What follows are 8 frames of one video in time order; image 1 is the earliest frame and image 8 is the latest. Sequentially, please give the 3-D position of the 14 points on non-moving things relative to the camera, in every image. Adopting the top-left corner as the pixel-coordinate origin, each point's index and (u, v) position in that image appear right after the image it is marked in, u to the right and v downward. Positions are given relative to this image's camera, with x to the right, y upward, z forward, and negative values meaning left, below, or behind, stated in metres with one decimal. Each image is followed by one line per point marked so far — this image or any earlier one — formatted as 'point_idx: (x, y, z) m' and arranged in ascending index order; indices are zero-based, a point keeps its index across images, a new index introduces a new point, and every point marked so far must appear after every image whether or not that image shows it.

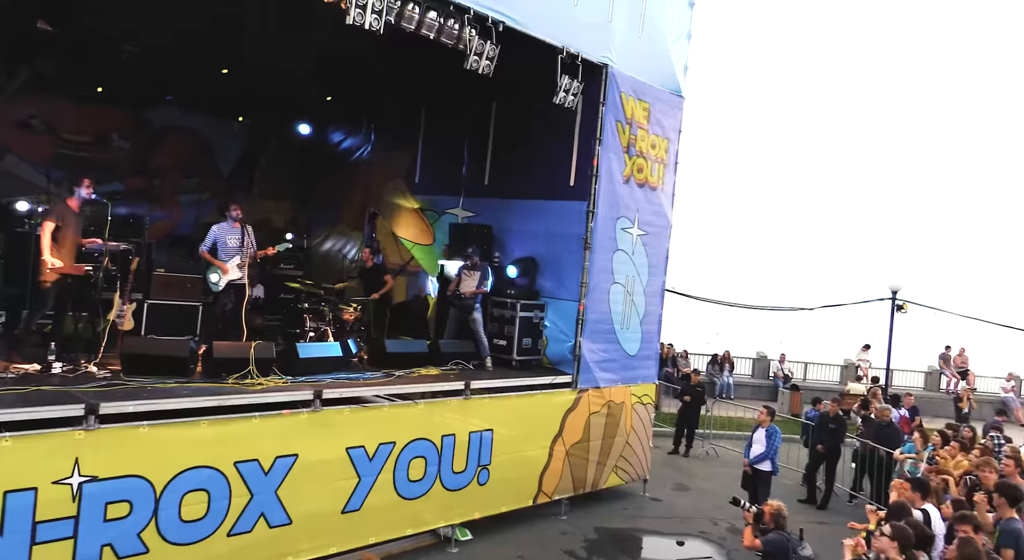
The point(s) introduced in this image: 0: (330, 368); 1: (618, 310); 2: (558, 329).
0: (-1.7, -0.8, +7.0) m
1: (+1.3, -0.4, +9.0) m
2: (+0.6, -0.6, +8.8) m
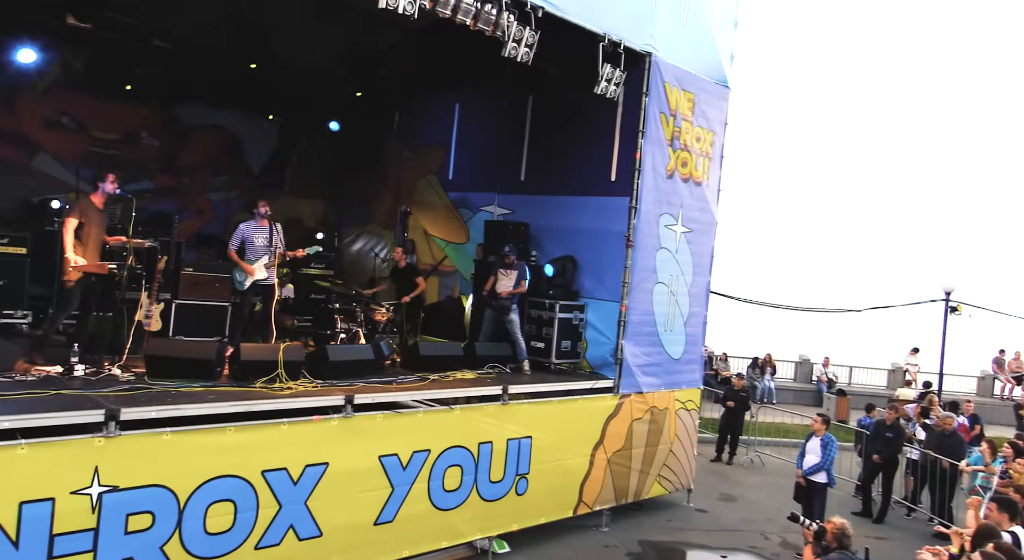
0: (-1.4, -0.8, +6.7) m
1: (+1.7, -0.4, +8.6) m
2: (+1.0, -0.6, +8.4) m
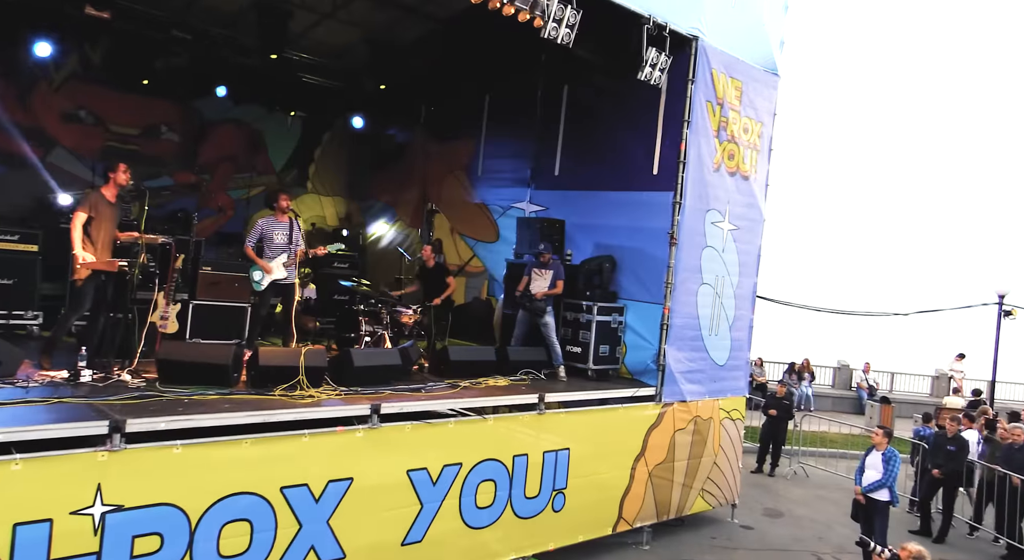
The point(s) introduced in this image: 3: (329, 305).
0: (-1.0, -0.8, +6.2) m
1: (+2.1, -0.4, +8.0) m
2: (+1.4, -0.6, +7.9) m
3: (-2.2, -0.3, +8.9) m
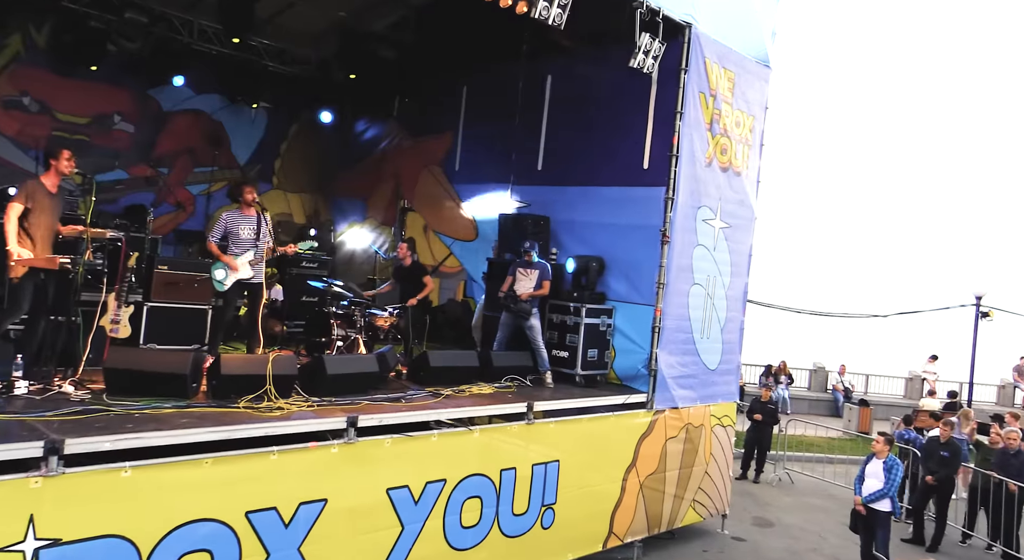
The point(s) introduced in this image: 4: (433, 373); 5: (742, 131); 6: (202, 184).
0: (-1.1, -0.8, +5.7) m
1: (+1.9, -0.4, +7.7) m
2: (+1.2, -0.6, +7.4) m
3: (-2.4, -0.3, +8.3) m
4: (-0.7, -0.8, +6.3) m
5: (+2.5, +1.6, +8.0) m
6: (-4.3, +1.3, +10.1) m
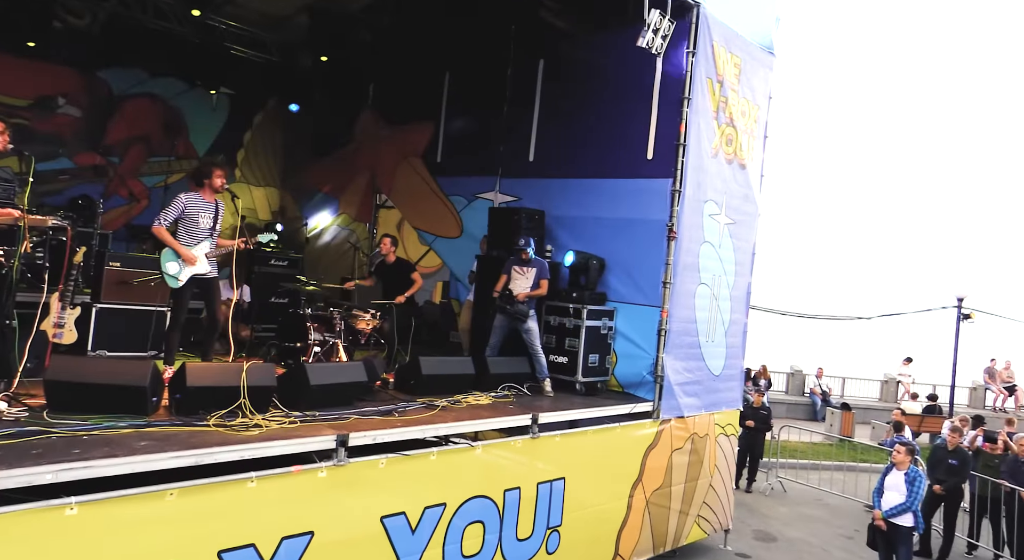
0: (-1.1, -0.8, +5.0) m
1: (+1.9, -0.4, +7.2) m
2: (+1.1, -0.6, +6.9) m
3: (-2.5, -0.3, +7.6) m
4: (-0.7, -0.8, +5.6) m
5: (+2.4, +1.6, +7.5) m
6: (-4.5, +1.3, +9.3) m
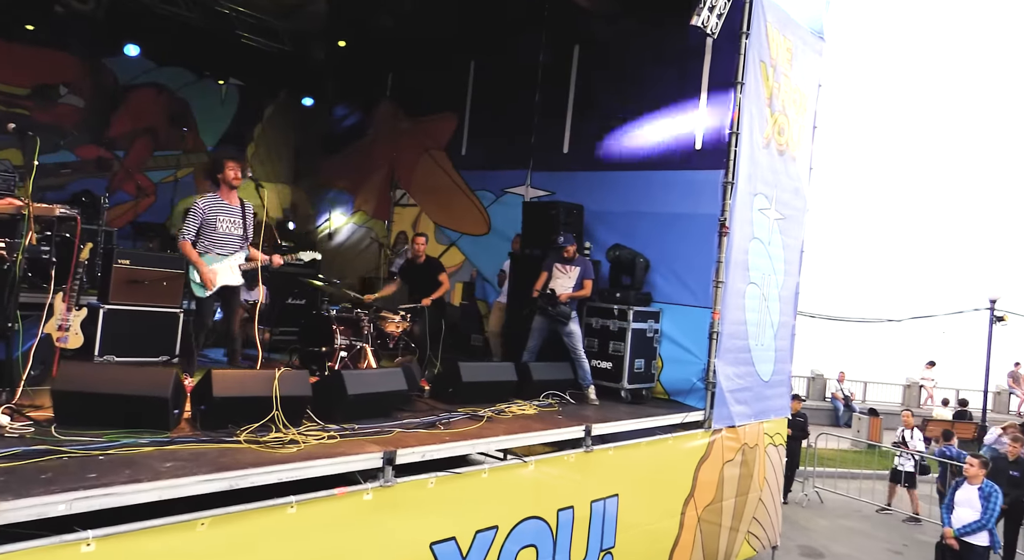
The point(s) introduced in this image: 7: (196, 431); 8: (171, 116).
0: (-0.8, -0.8, +4.5) m
1: (+2.2, -0.4, +6.7) m
2: (+1.5, -0.6, +6.4) m
3: (-2.2, -0.3, +7.1) m
4: (-0.3, -0.8, +5.2) m
5: (+2.7, +1.6, +7.0) m
6: (-4.1, +1.3, +8.8) m
7: (-1.6, -0.8, +3.8) m
8: (-4.1, +2.0, +8.9) m
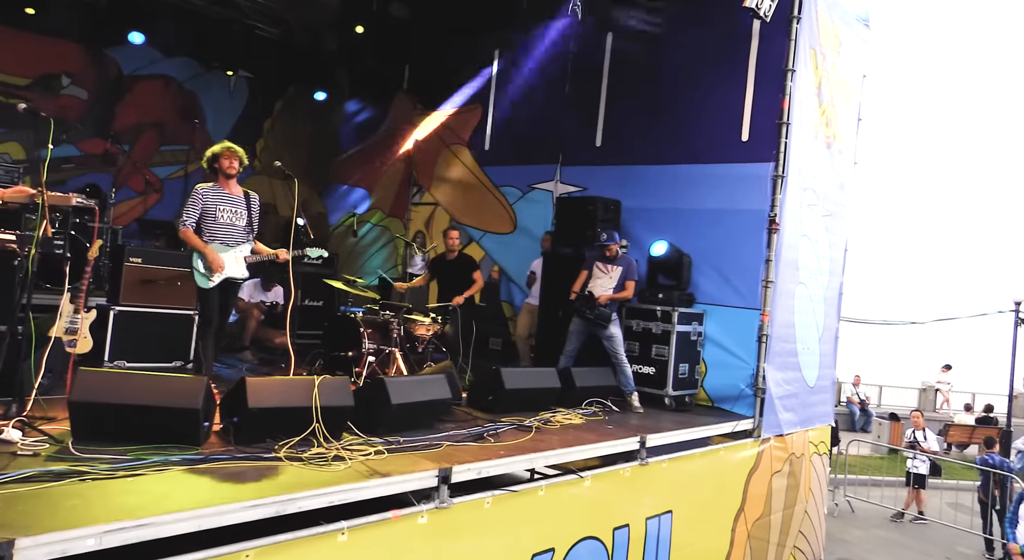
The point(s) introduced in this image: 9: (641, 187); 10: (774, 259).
0: (-0.4, -0.8, +4.1) m
1: (+2.5, -0.4, +6.3) m
2: (+1.8, -0.6, +6.1) m
3: (-1.9, -0.3, +6.7) m
4: (0.0, -0.8, +4.8) m
5: (+3.0, +1.6, +6.7) m
6: (-3.9, +1.3, +8.4) m
7: (-1.3, -0.8, +3.4) m
8: (-3.8, +1.9, +8.4) m
9: (+1.2, +0.8, +6.7) m
10: (+2.1, +0.2, +5.7) m
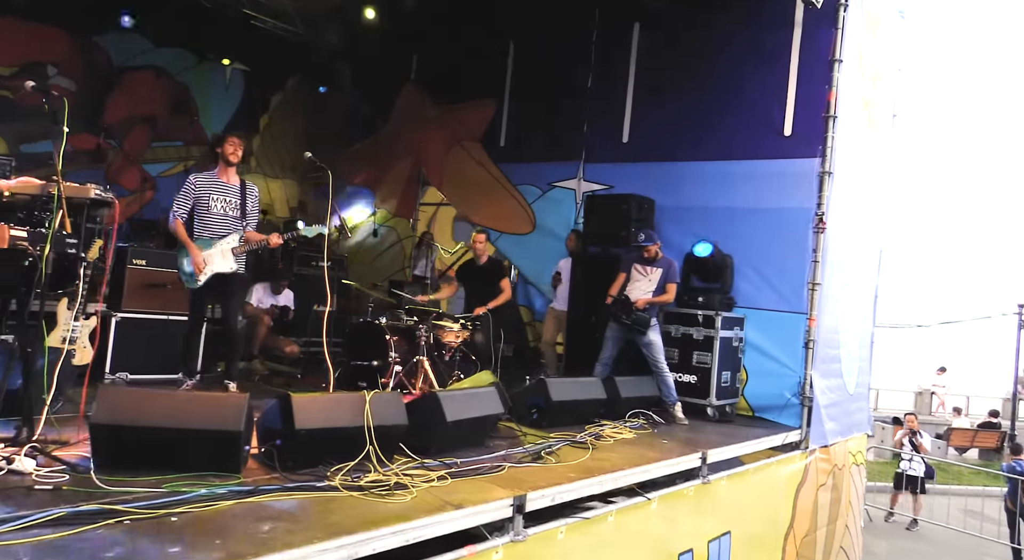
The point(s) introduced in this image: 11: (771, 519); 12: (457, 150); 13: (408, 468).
0: (-0.1, -0.8, +3.7) m
1: (+2.7, -0.4, +6.0) m
2: (+2.0, -0.6, +5.7) m
3: (-1.7, -0.3, +6.2) m
4: (+0.3, -0.8, +4.4) m
5: (+3.2, +1.6, +6.4) m
6: (-3.7, +1.3, +7.9) m
7: (-1.0, -0.8, +2.9) m
8: (-3.7, +1.9, +7.9) m
9: (+1.4, +0.8, +6.3) m
10: (+2.3, +0.1, +5.4) m
11: (+1.7, -1.6, +5.0) m
12: (-0.6, +1.4, +8.2) m
13: (-0.5, -0.8, +3.2) m
